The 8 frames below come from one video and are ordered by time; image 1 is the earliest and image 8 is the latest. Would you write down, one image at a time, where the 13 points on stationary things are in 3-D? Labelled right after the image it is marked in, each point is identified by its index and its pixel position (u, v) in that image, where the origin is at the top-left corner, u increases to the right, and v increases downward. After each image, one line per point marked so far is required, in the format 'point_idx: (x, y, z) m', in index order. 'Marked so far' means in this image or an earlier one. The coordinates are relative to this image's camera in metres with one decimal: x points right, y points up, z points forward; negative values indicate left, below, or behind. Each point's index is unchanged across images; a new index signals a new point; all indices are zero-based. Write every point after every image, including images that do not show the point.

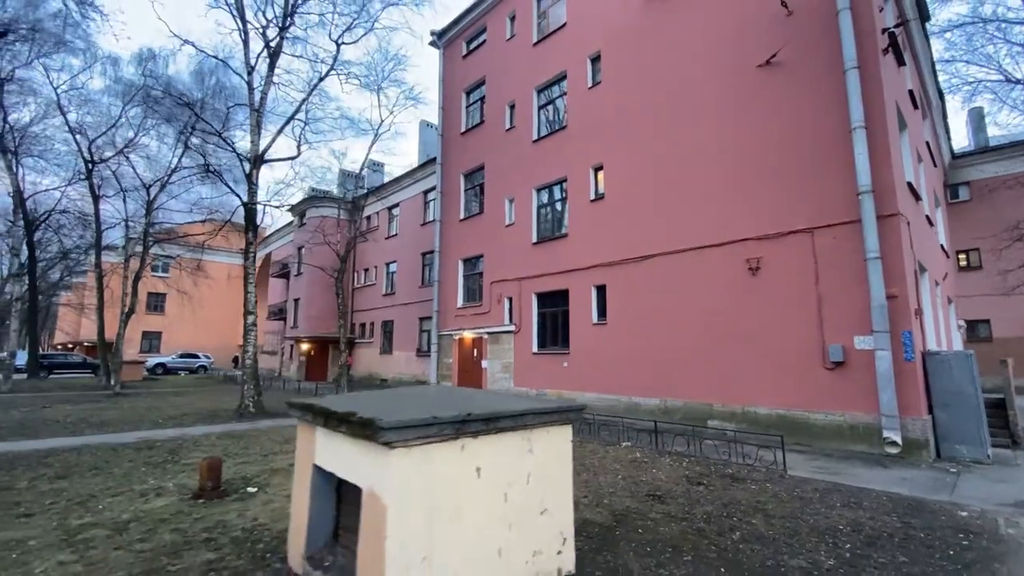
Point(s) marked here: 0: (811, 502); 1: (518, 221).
0: (+3.8, -2.6, +5.7) m
1: (+0.2, +2.3, +16.0) m
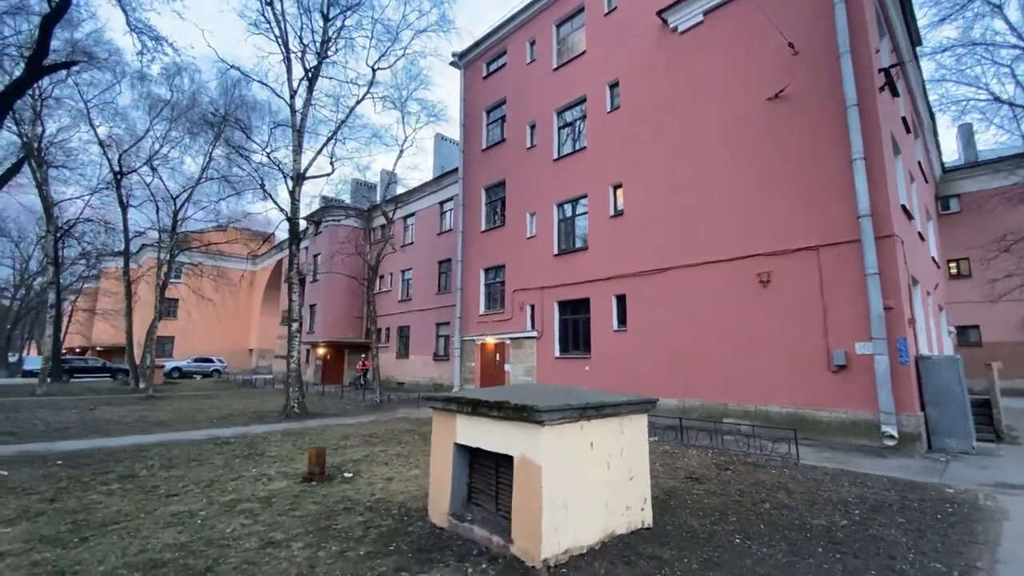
0: (+4.6, -2.8, +6.8) m
1: (+1.0, +2.0, +17.1) m
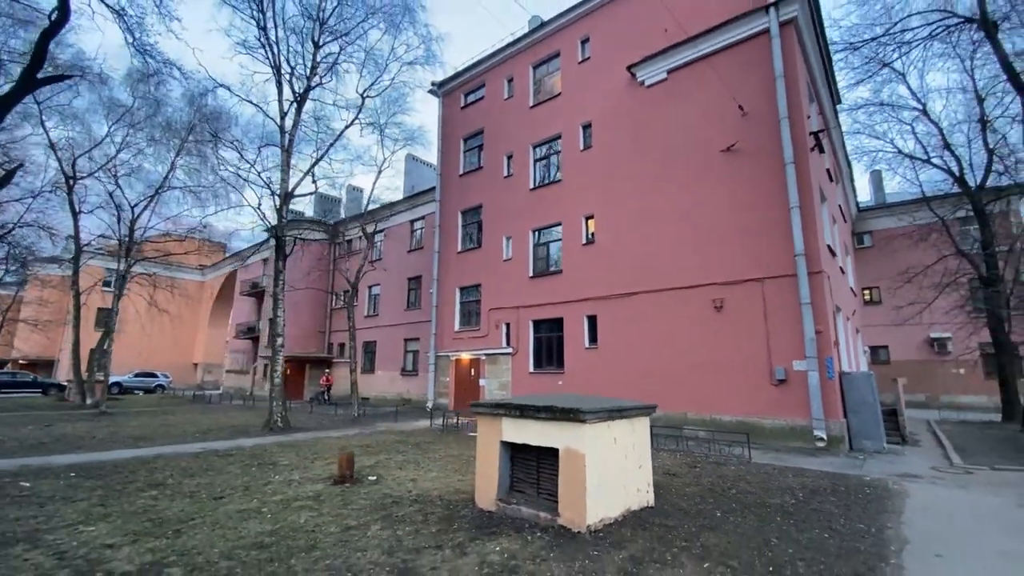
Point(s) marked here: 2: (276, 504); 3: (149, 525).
0: (+4.7, -3.3, +8.3) m
1: (+0.1, +1.2, +18.4) m
2: (-3.1, -2.9, +6.2) m
3: (-4.1, -2.7, +5.3) m
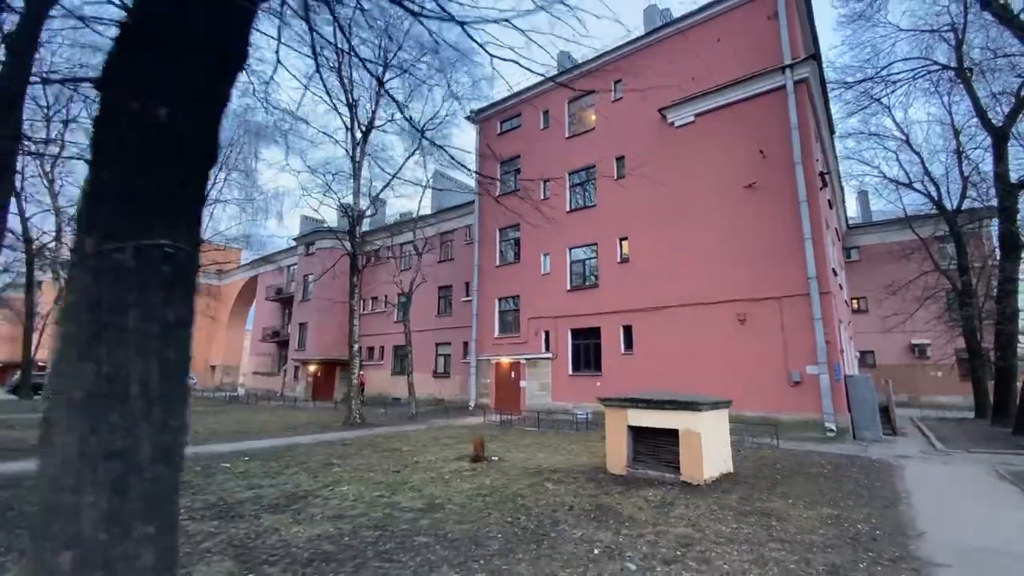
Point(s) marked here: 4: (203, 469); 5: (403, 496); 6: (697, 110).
0: (+6.7, -3.8, +10.6) m
1: (+1.8, +0.7, +20.6) m
2: (-1.1, -3.3, +8.3) m
3: (-2.0, -3.1, +7.4) m
4: (-5.8, -3.4, +8.7) m
5: (-1.5, -3.0, +6.6) m
6: (+6.9, +6.7, +17.4) m
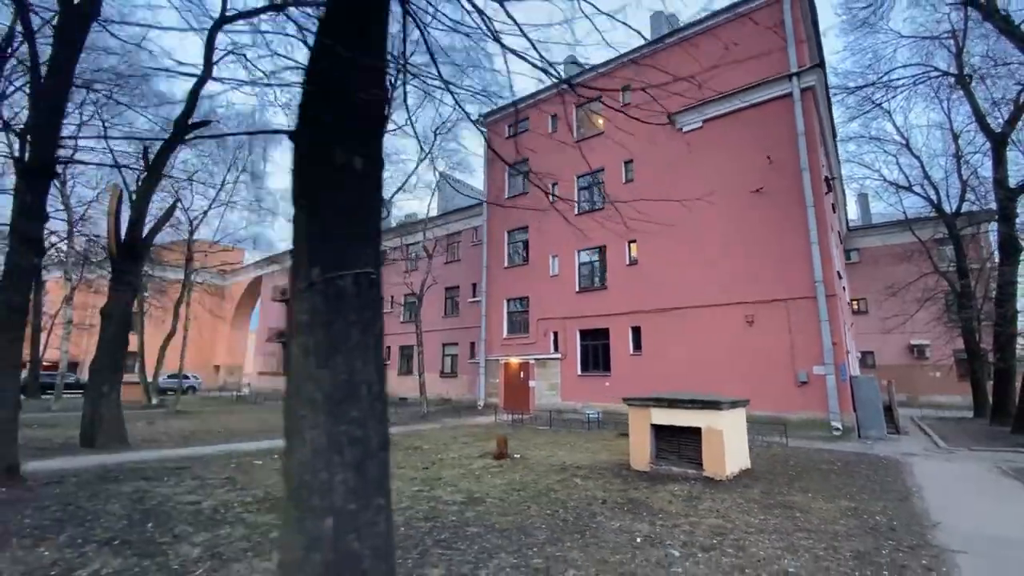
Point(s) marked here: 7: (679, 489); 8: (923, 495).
0: (+7.2, -3.9, +11.0) m
1: (+2.2, +0.6, +20.9) m
2: (-0.6, -3.4, +8.6) m
3: (-1.5, -3.2, +7.7) m
4: (-5.4, -3.5, +9.0) m
5: (-1.0, -3.0, +7.0) m
6: (+7.4, +6.6, +17.8) m
7: (+2.5, -3.0, +6.9) m
8: (+6.5, -3.2, +7.3) m
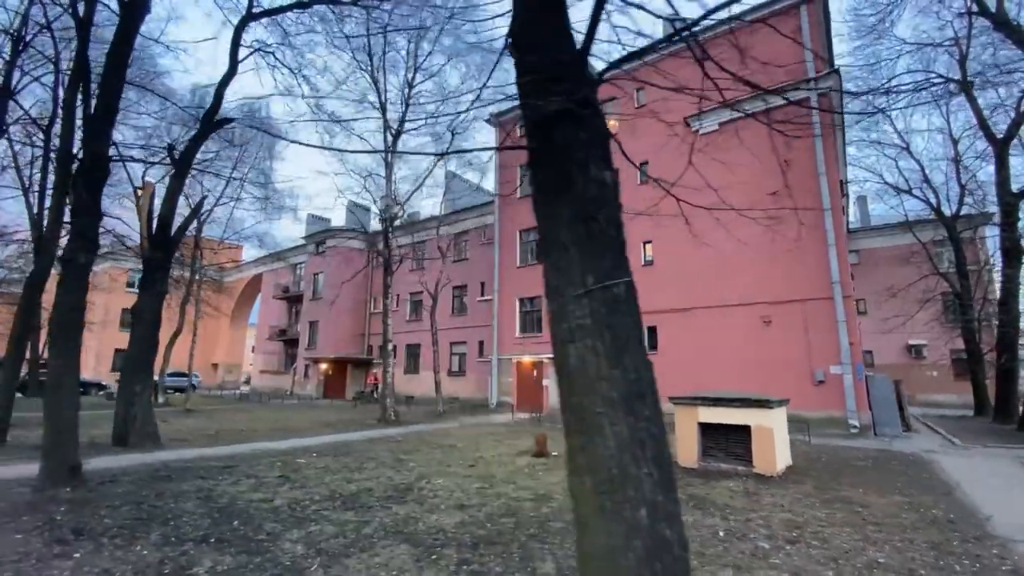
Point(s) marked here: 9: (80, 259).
0: (+8.0, -3.9, +11.3) m
1: (+2.9, +0.7, +21.1) m
2: (+0.3, -3.4, +8.8) m
3: (-0.6, -3.2, +7.8) m
4: (-4.5, -3.4, +9.1) m
5: (-0.1, -3.1, +7.1) m
6: (+8.1, +6.6, +18.1) m
7: (+3.4, -3.0, +7.1) m
8: (+7.4, -3.3, +7.6) m
9: (-6.7, +0.5, +7.2) m
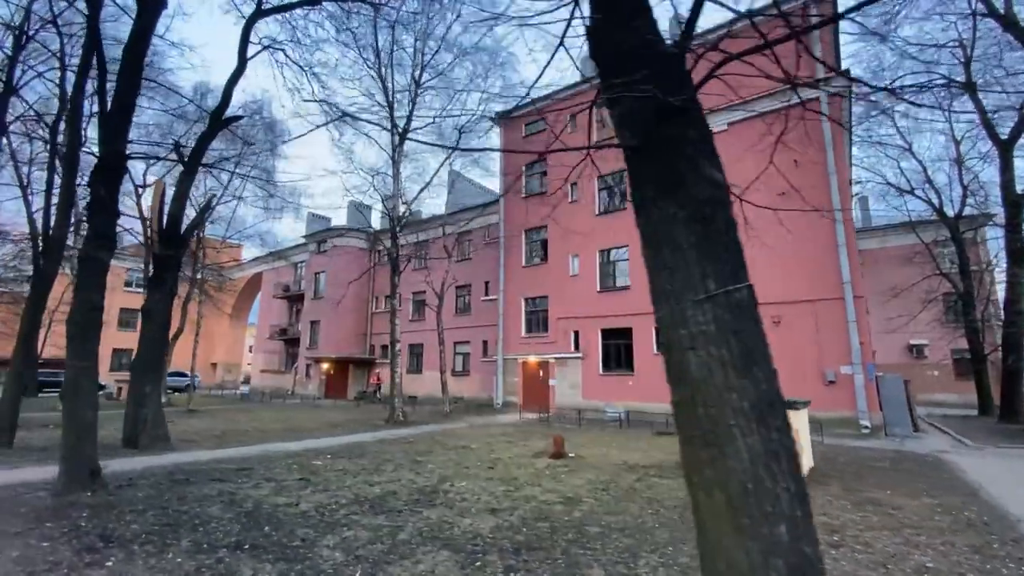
0: (+8.4, -4.0, +11.3) m
1: (+3.2, +0.7, +21.0) m
2: (+0.6, -3.4, +8.7) m
3: (-0.2, -3.2, +7.7) m
4: (-4.1, -3.4, +9.0) m
5: (+0.3, -3.1, +7.0) m
6: (+8.4, +6.6, +18.1) m
7: (+3.8, -3.0, +7.0) m
8: (+7.8, -3.3, +7.5) m
9: (-6.3, +0.5, +7.1) m
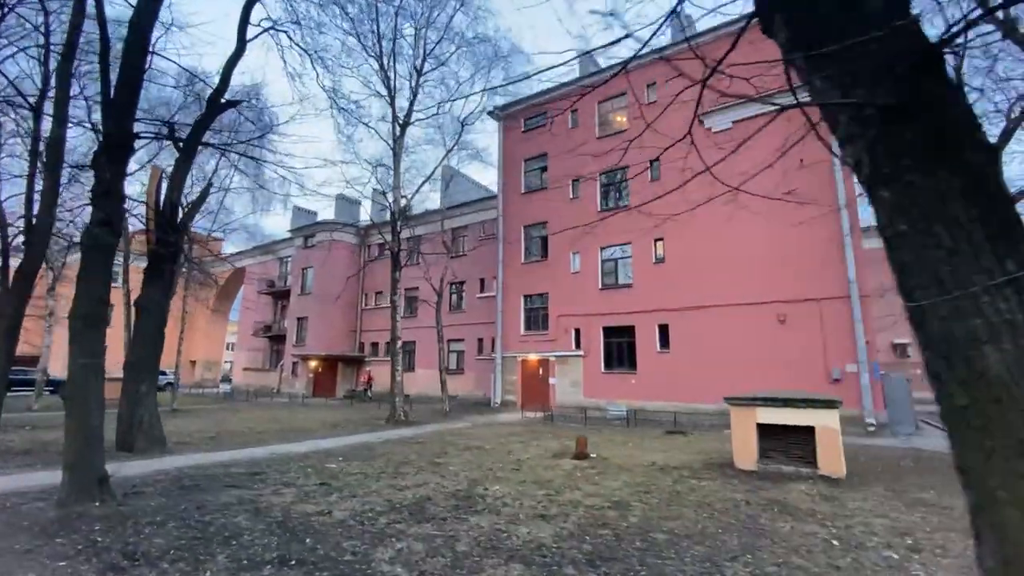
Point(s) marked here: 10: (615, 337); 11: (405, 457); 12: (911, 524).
0: (+8.7, -3.9, +11.3) m
1: (+3.2, +0.8, +20.8) m
2: (+1.2, -3.3, +8.4) m
3: (+0.3, -3.1, +7.4) m
4: (-3.6, -3.3, +8.5) m
5: (+0.9, -3.0, +6.7) m
6: (+8.6, +6.6, +18.0) m
7: (+4.4, -3.0, +6.9) m
8: (+8.3, -3.3, +7.6) m
9: (-5.7, +0.6, +6.5) m
10: (+4.3, -2.1, +19.9) m
11: (-2.3, -3.7, +10.1) m
12: (+4.6, -2.8, +5.4) m
